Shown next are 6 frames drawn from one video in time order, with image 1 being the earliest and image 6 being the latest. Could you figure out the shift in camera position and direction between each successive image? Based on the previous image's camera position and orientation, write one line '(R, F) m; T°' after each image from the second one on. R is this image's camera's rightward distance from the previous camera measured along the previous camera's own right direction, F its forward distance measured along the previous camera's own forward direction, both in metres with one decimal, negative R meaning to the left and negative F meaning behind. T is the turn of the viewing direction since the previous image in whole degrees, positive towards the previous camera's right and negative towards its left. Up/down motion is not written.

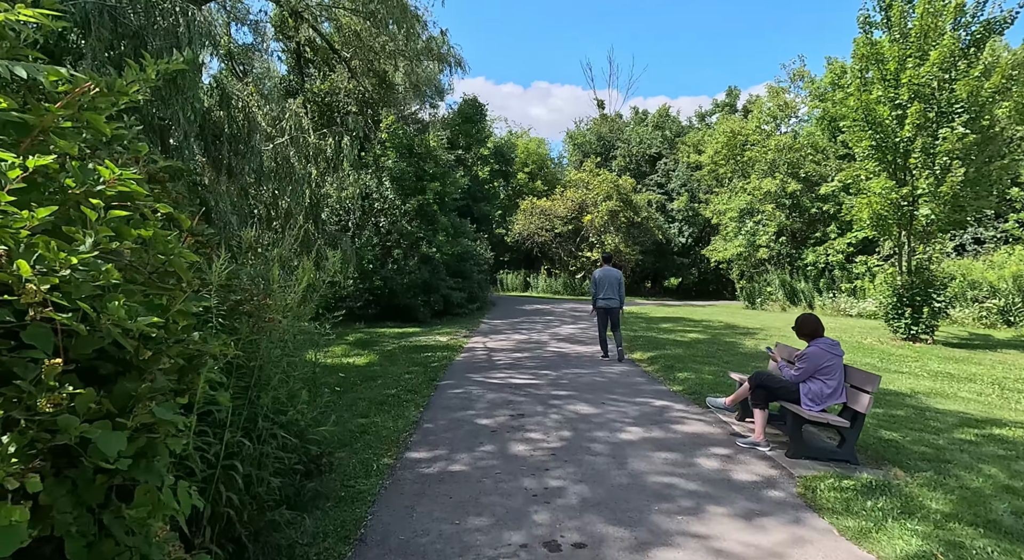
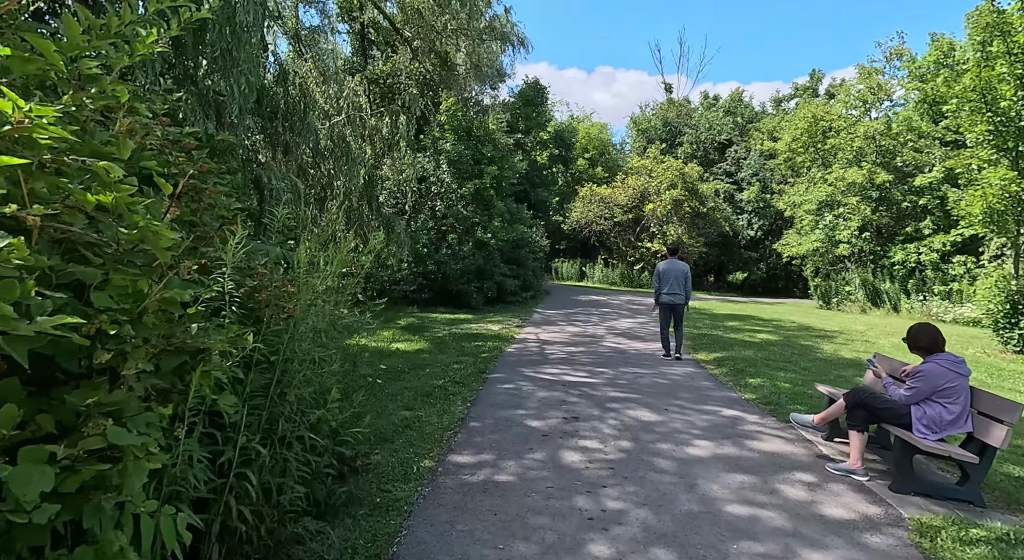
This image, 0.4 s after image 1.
(0.0, +0.5) m; -5°
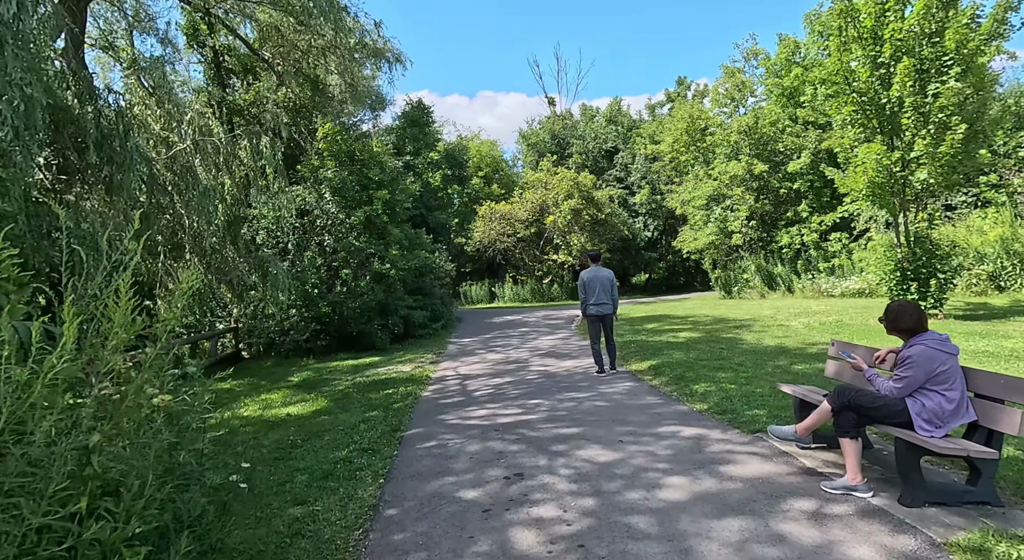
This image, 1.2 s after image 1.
(0.0, +1.0) m; +9°
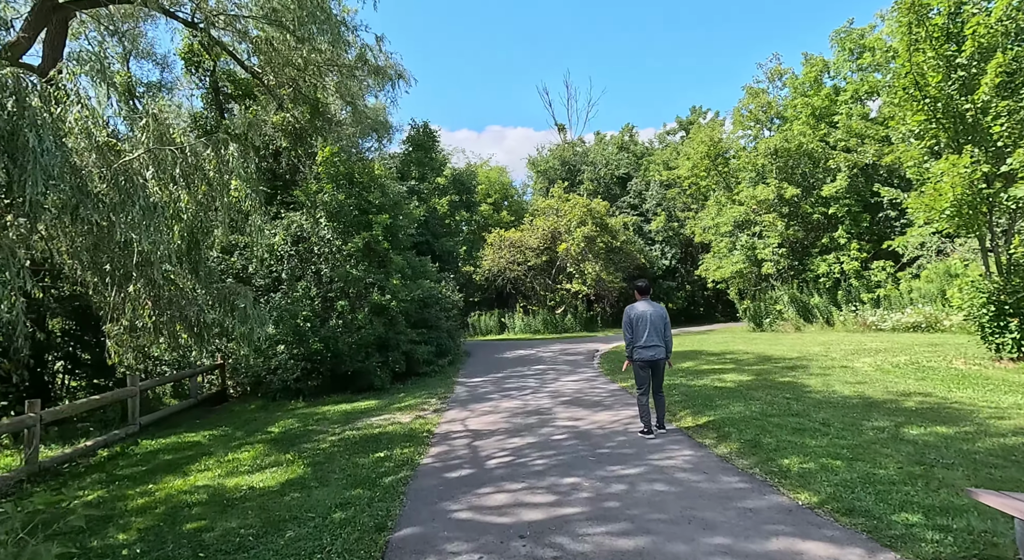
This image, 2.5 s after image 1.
(-0.2, +1.6) m; -1°
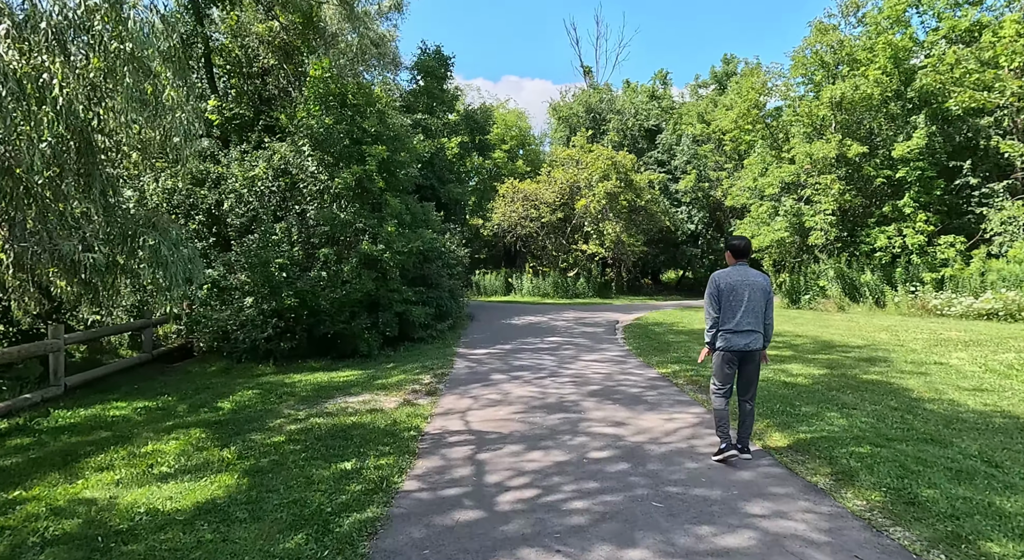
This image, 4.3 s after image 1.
(-0.2, +2.0) m; 0°
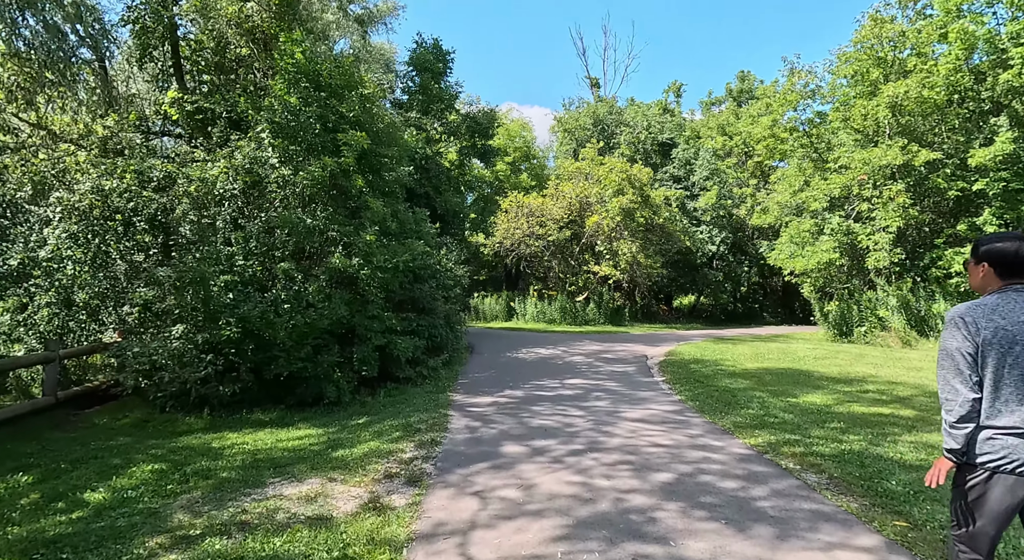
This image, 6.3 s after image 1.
(-0.3, +2.6) m; 0°
